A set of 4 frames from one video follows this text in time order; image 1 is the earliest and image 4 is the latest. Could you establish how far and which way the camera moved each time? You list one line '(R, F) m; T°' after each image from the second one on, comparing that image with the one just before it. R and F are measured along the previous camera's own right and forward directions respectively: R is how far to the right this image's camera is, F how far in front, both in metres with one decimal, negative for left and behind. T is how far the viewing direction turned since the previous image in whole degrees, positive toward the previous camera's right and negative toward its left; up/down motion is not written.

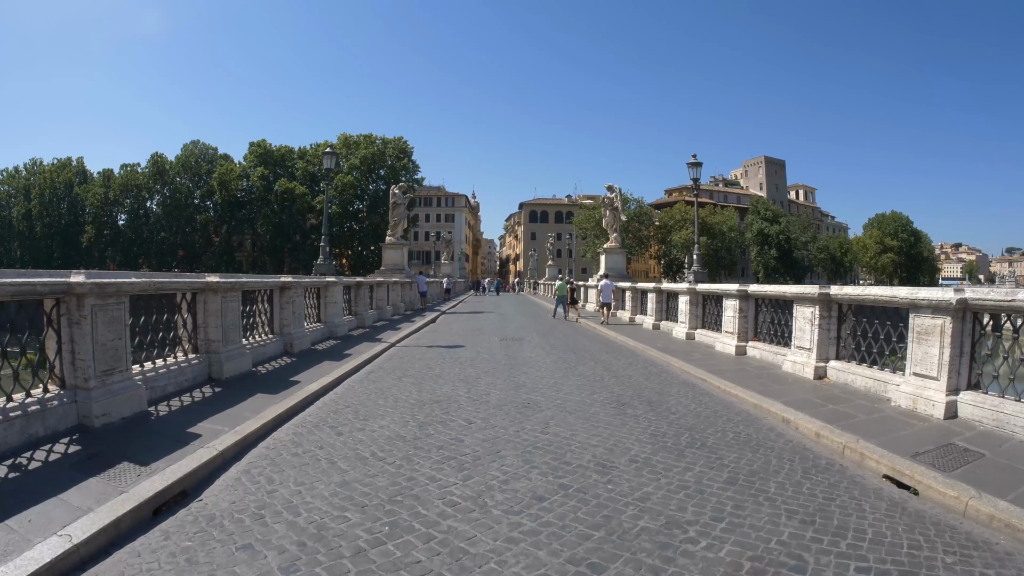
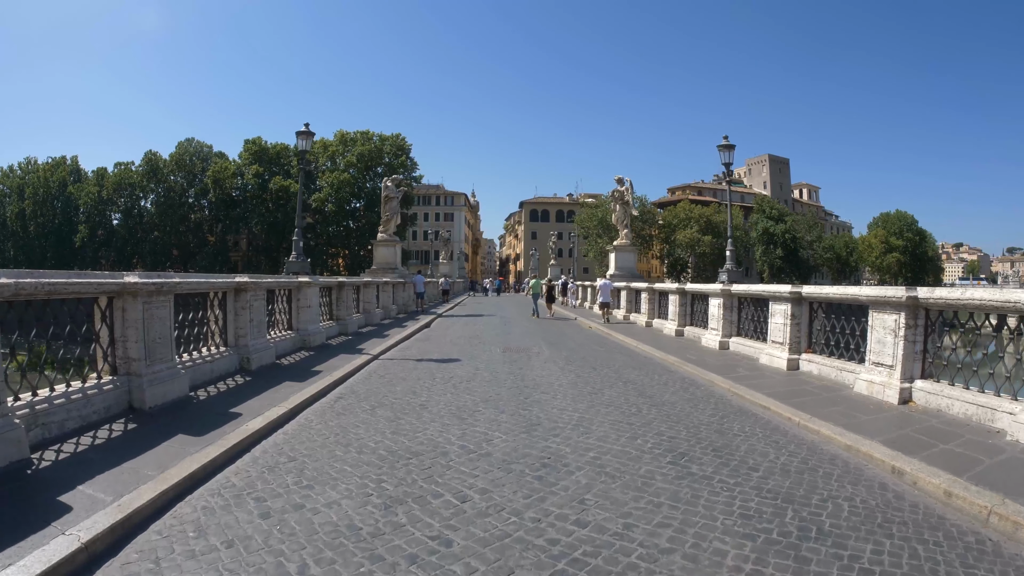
(-0.1, +1.9) m; 0°
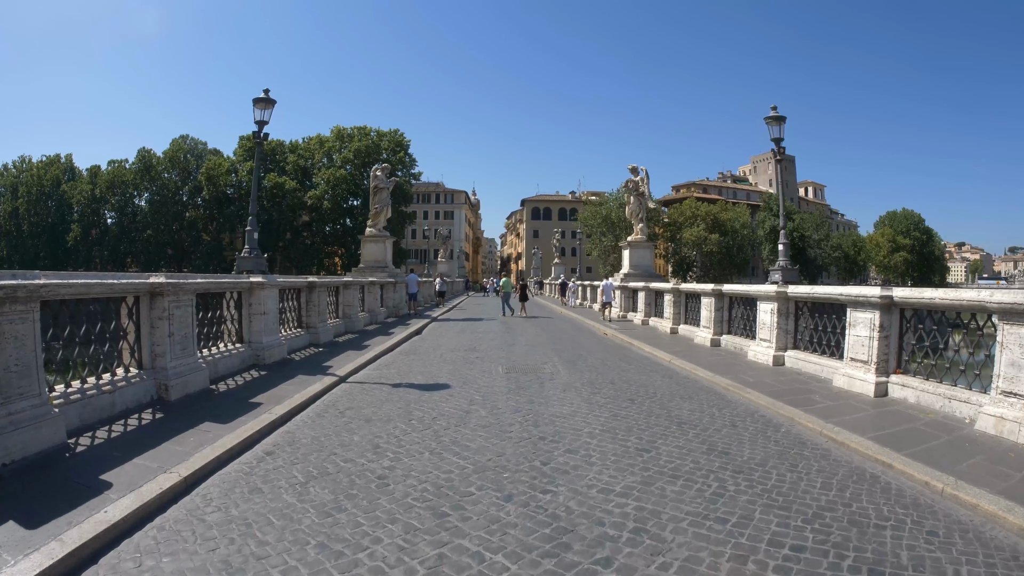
(-0.1, +2.1) m; 0°
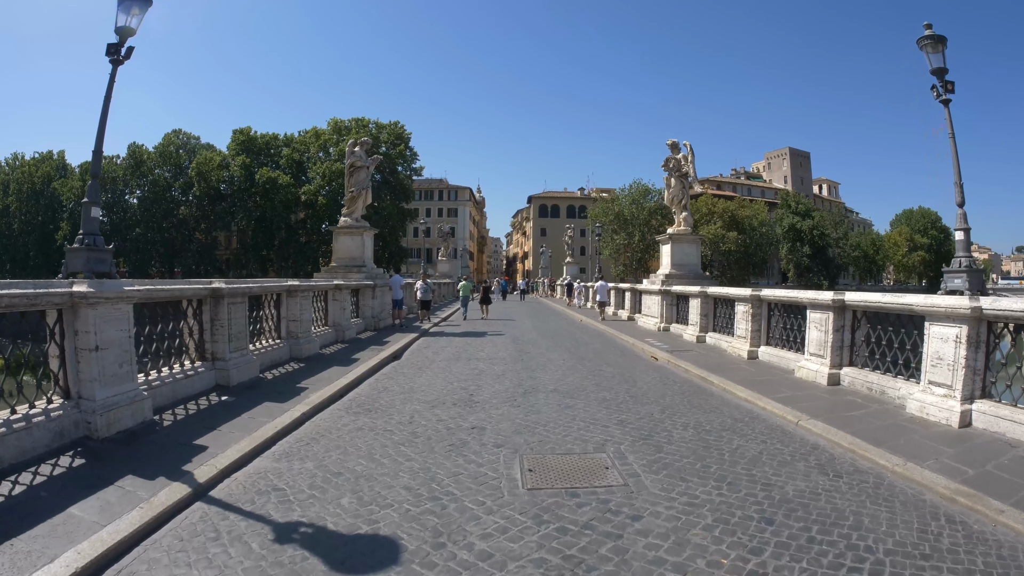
(-0.2, +3.5) m; 0°
